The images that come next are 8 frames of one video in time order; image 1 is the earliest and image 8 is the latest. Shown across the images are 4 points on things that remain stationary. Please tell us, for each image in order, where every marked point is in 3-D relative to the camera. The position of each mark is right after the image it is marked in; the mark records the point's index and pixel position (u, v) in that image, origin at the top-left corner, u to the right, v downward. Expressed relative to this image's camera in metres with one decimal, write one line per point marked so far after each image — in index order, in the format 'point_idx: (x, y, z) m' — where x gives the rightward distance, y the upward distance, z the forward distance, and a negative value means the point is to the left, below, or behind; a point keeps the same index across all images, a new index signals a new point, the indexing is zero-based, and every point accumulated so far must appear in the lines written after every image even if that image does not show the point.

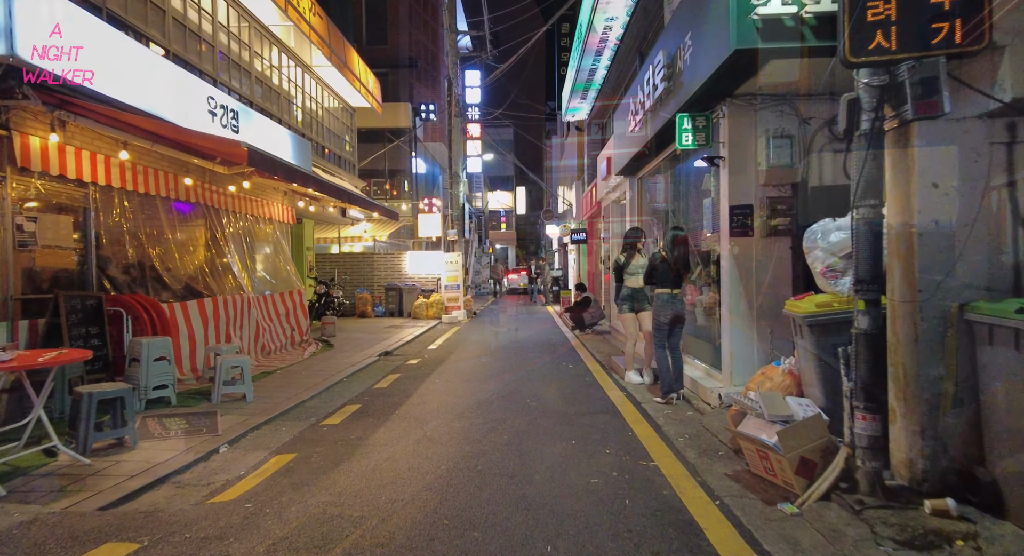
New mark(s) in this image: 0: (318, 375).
0: (-2.7, -1.3, +9.0) m
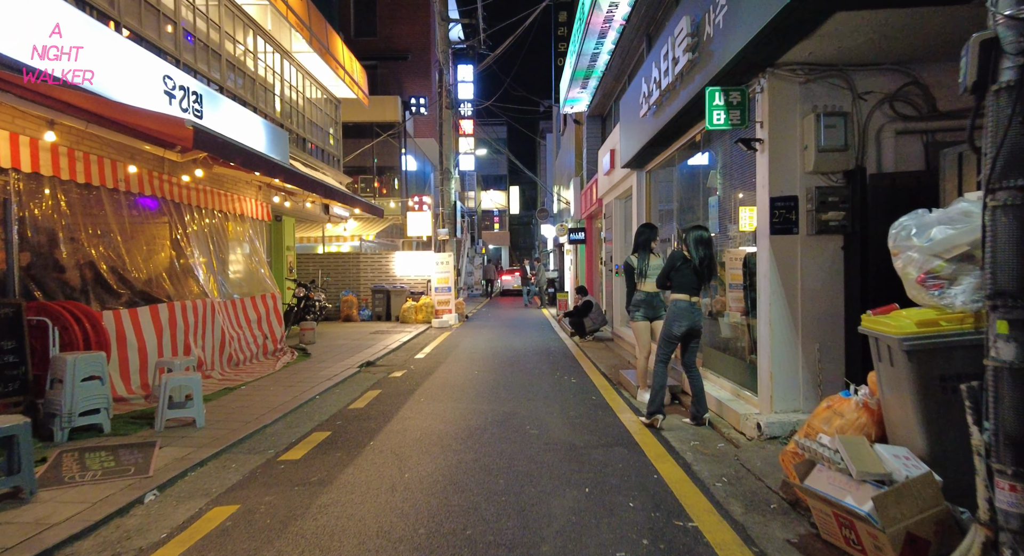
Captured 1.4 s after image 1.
0: (-2.7, -1.4, +8.0) m
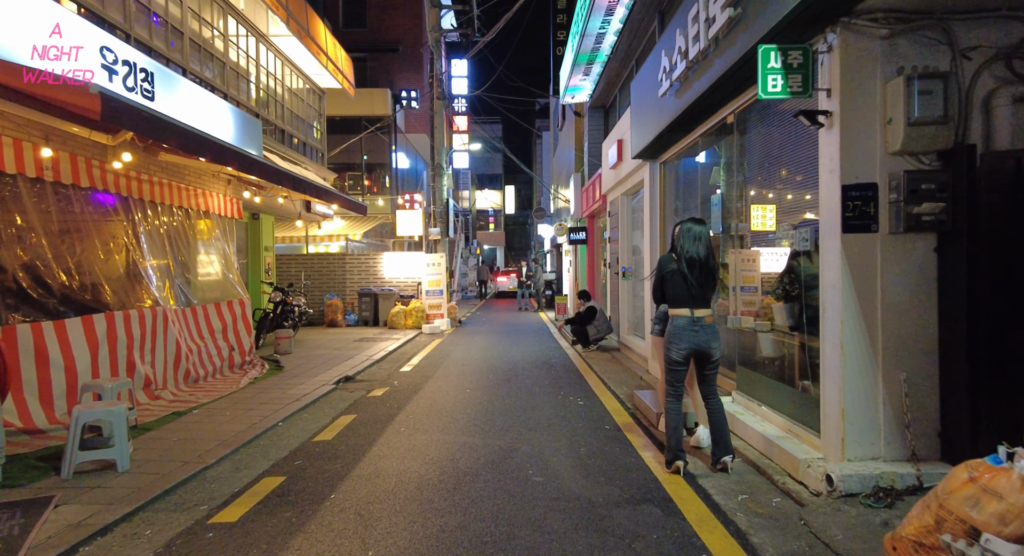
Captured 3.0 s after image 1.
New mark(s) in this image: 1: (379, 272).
0: (-2.8, -1.4, +6.8) m
1: (-3.7, +0.2, +17.9) m
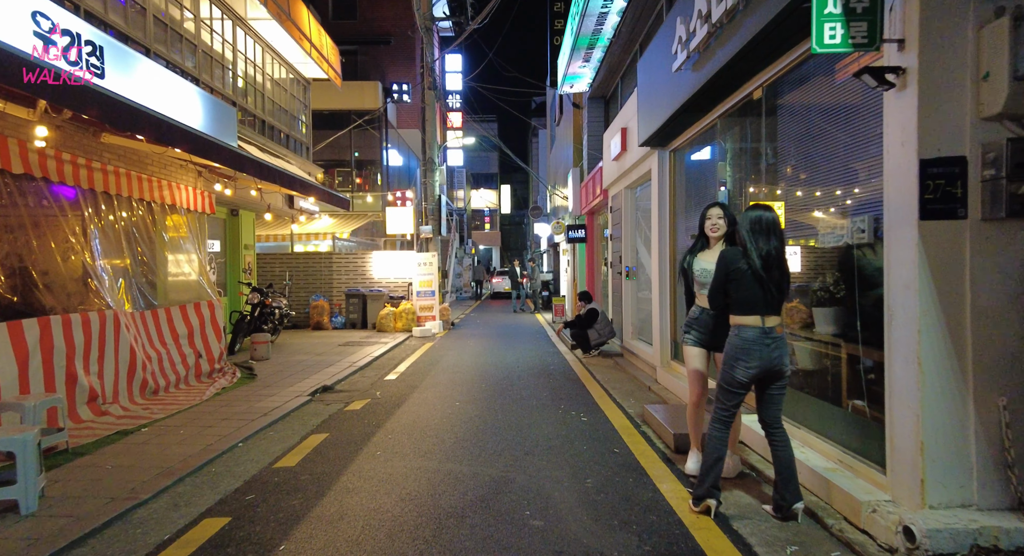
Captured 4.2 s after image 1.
0: (-2.8, -1.4, +5.9) m
1: (-3.8, +0.1, +17.0) m
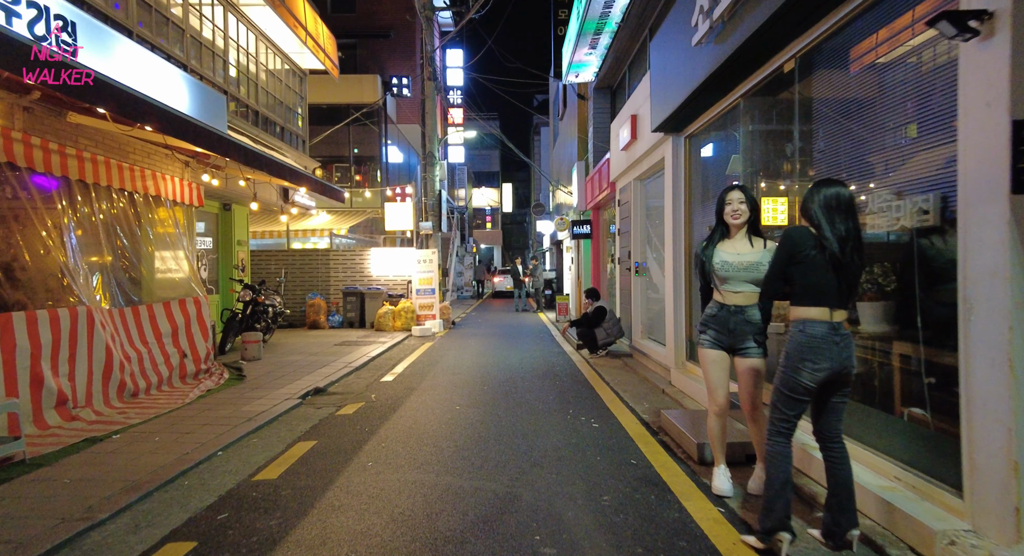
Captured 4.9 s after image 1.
0: (-2.8, -1.4, +5.4) m
1: (-3.7, +0.2, +16.5) m
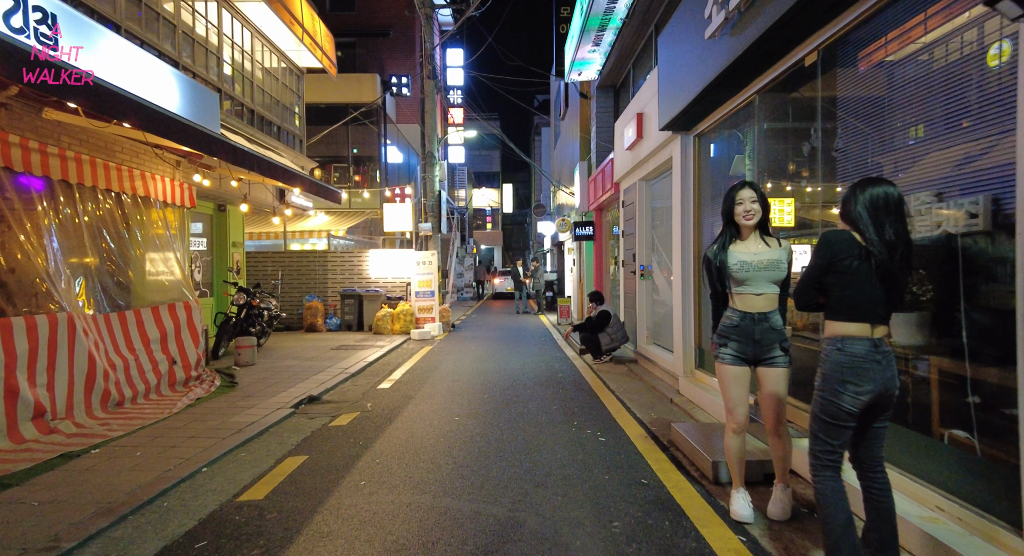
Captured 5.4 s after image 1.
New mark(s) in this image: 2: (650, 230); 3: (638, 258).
0: (-2.7, -1.4, +5.1) m
1: (-3.7, +0.2, +16.2) m
2: (+2.0, +0.7, +9.6) m
3: (+1.9, +0.3, +9.8) m
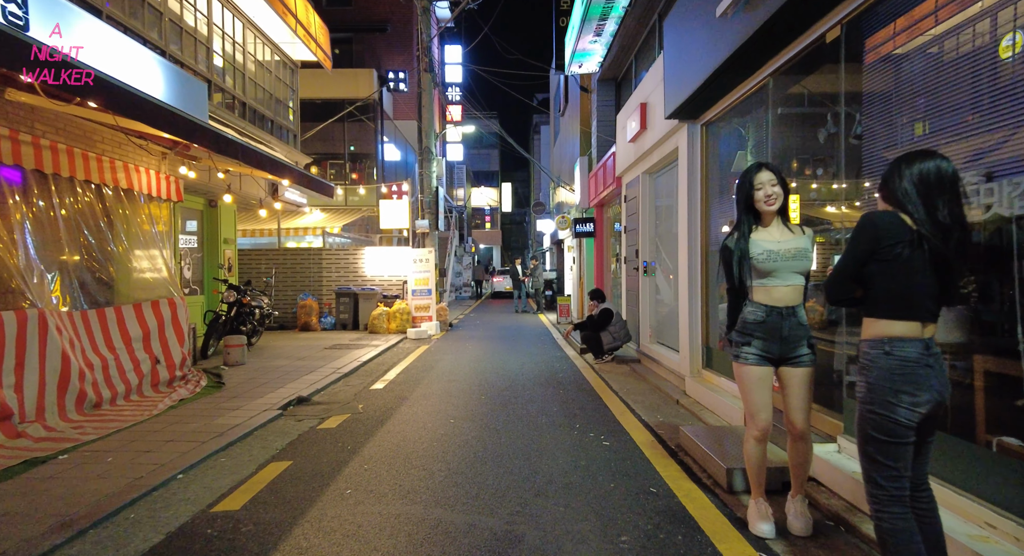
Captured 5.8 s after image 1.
0: (-2.8, -1.4, +4.8) m
1: (-3.7, +0.2, +15.9) m
2: (+2.0, +0.8, +9.3) m
3: (+1.9, +0.4, +9.5) m
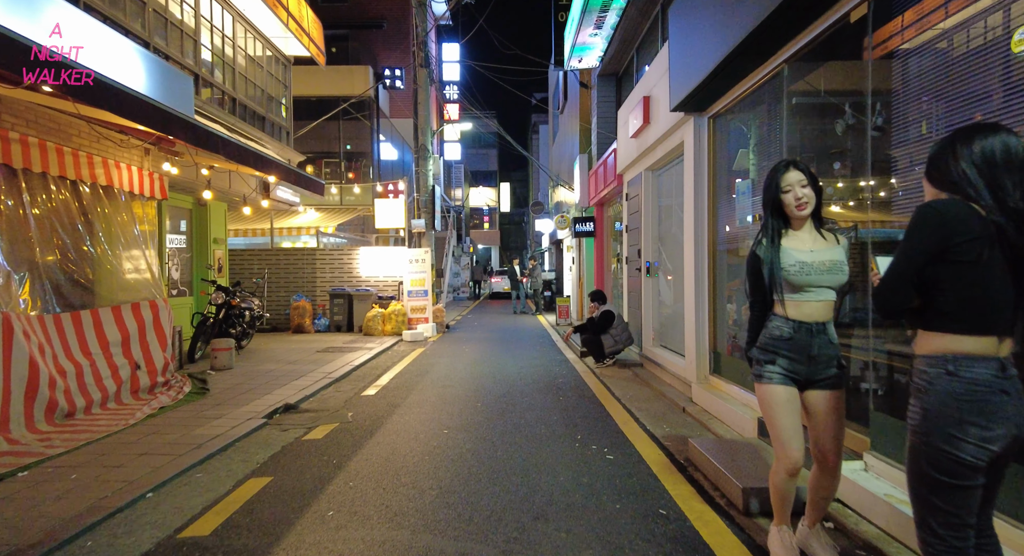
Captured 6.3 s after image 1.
0: (-2.8, -1.4, +4.4) m
1: (-3.8, +0.2, +15.5) m
2: (+2.0, +0.7, +8.9) m
3: (+1.9, +0.3, +9.1) m
